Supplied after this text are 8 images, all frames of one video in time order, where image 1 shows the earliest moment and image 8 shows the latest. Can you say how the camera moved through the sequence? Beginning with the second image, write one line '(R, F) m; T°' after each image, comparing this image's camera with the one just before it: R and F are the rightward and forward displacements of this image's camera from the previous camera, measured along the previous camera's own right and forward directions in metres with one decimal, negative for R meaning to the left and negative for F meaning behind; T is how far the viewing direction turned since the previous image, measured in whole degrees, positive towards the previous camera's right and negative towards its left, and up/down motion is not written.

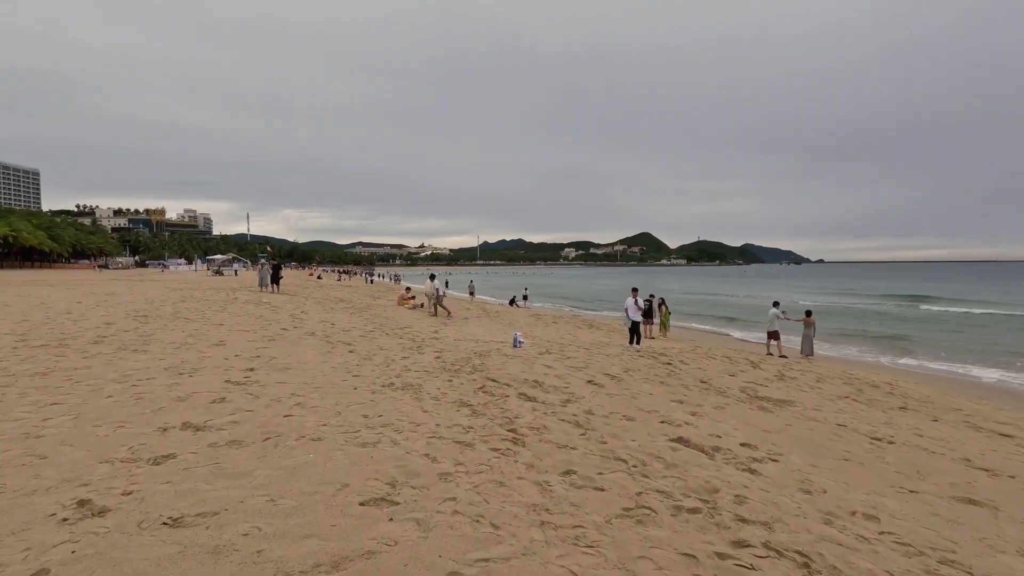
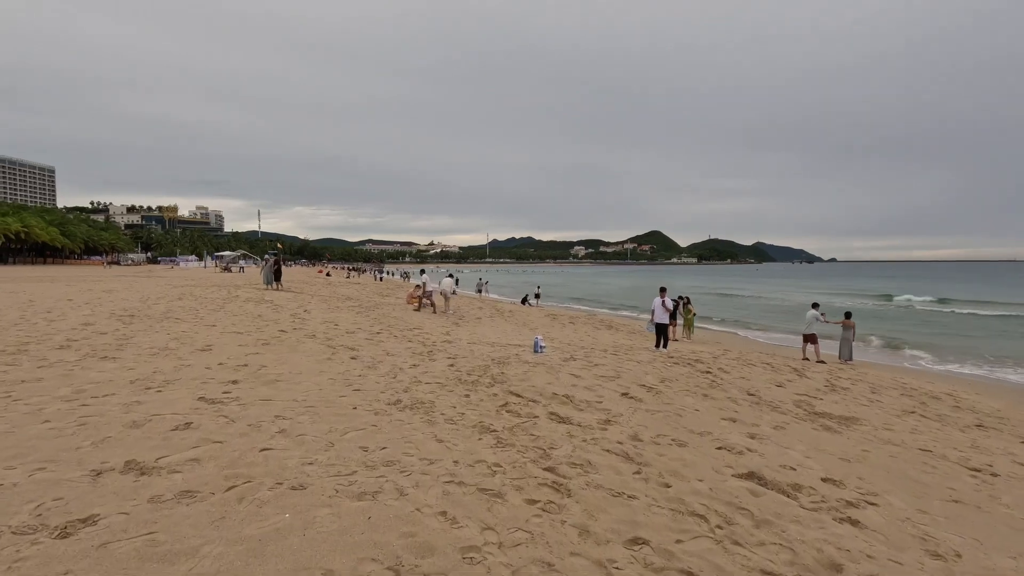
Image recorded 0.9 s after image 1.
(-0.2, +1.1) m; -1°
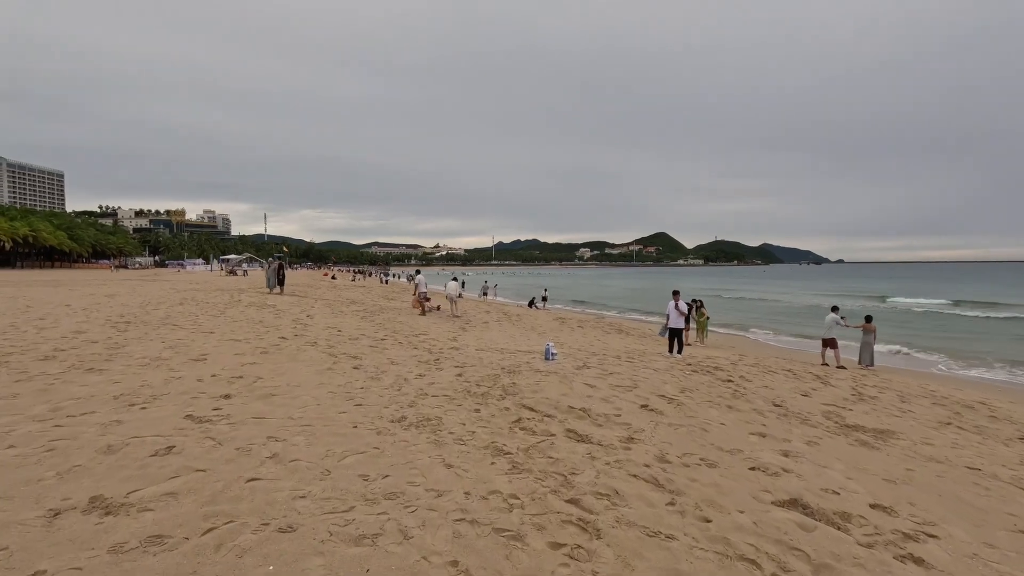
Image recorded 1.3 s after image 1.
(-0.1, +0.5) m; -1°
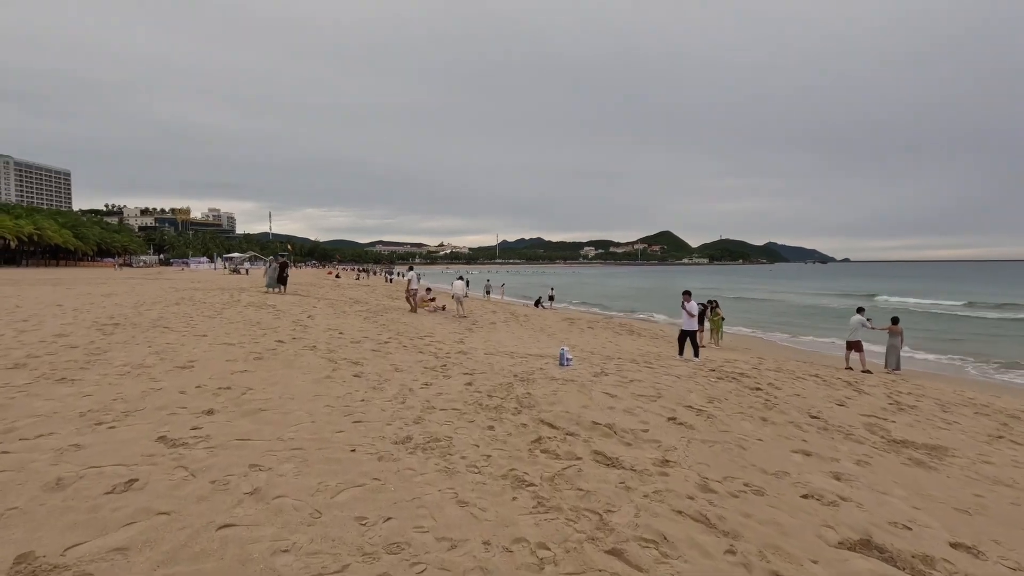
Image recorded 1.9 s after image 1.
(-0.1, +0.6) m; 0°
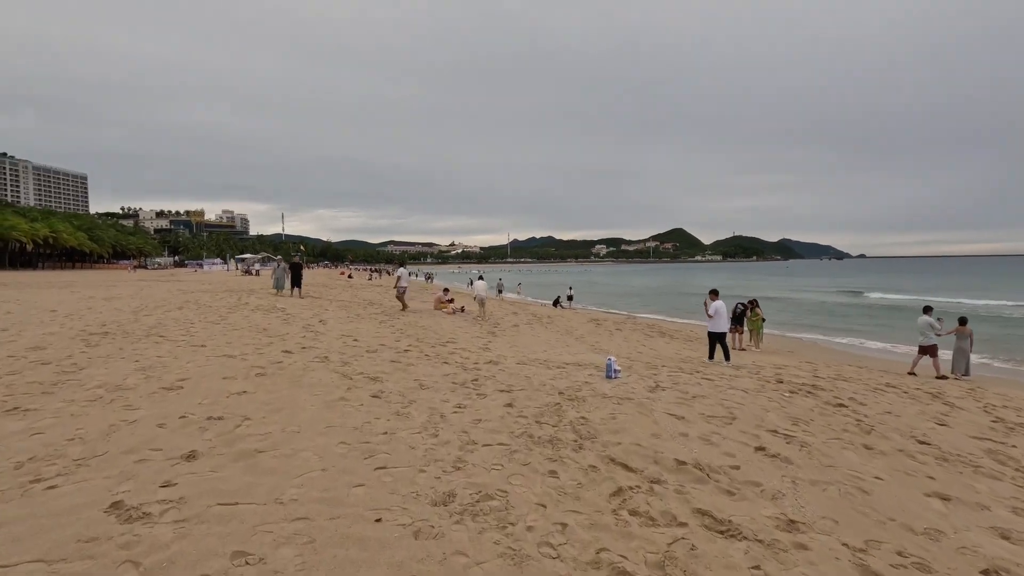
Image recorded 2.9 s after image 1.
(-0.4, +1.2) m; -1°
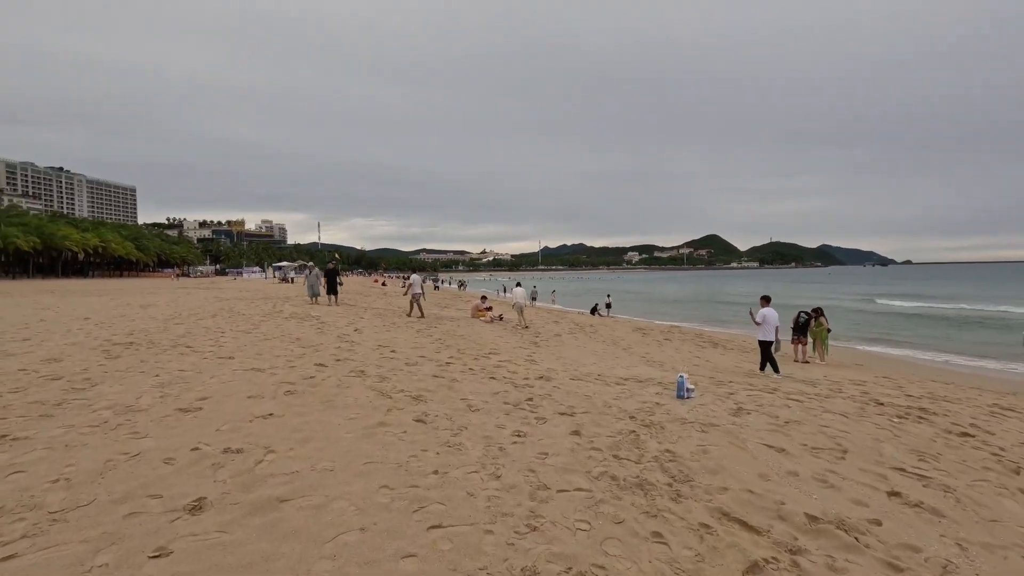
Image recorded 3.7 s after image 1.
(-0.3, +0.9) m; -3°
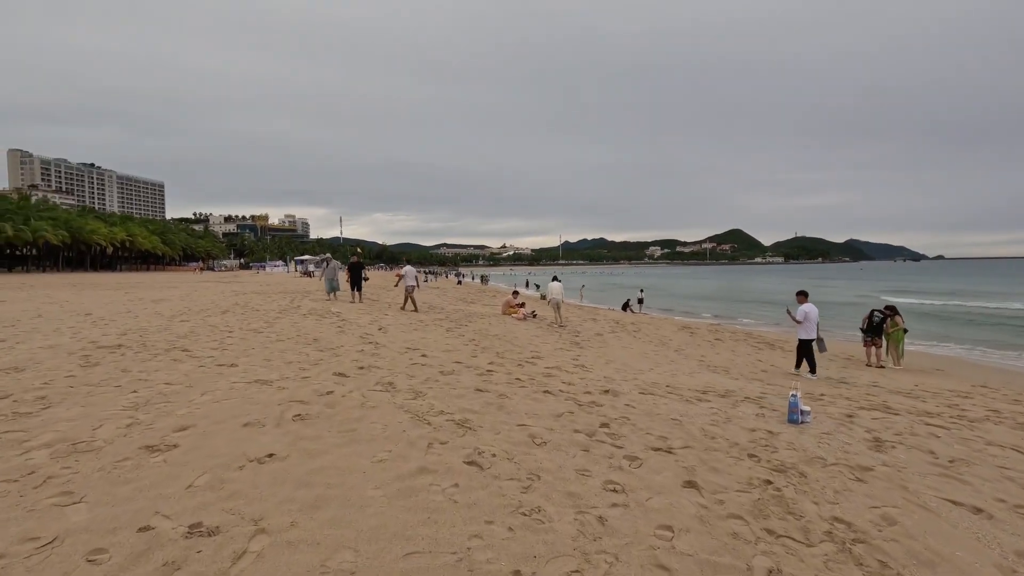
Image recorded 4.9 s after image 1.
(-0.5, +1.4) m; -2°
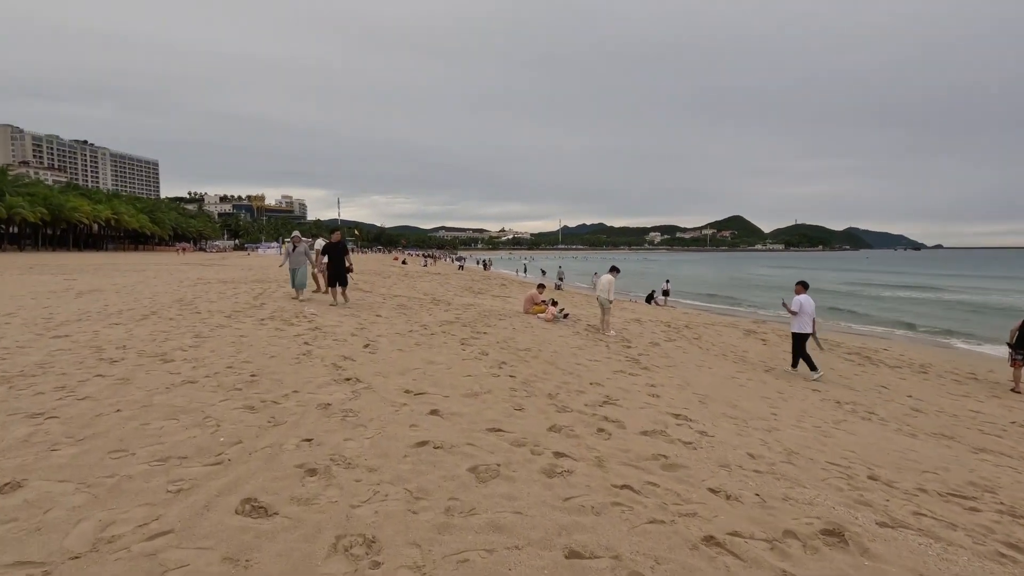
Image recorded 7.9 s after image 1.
(-0.7, +3.6) m; 0°
